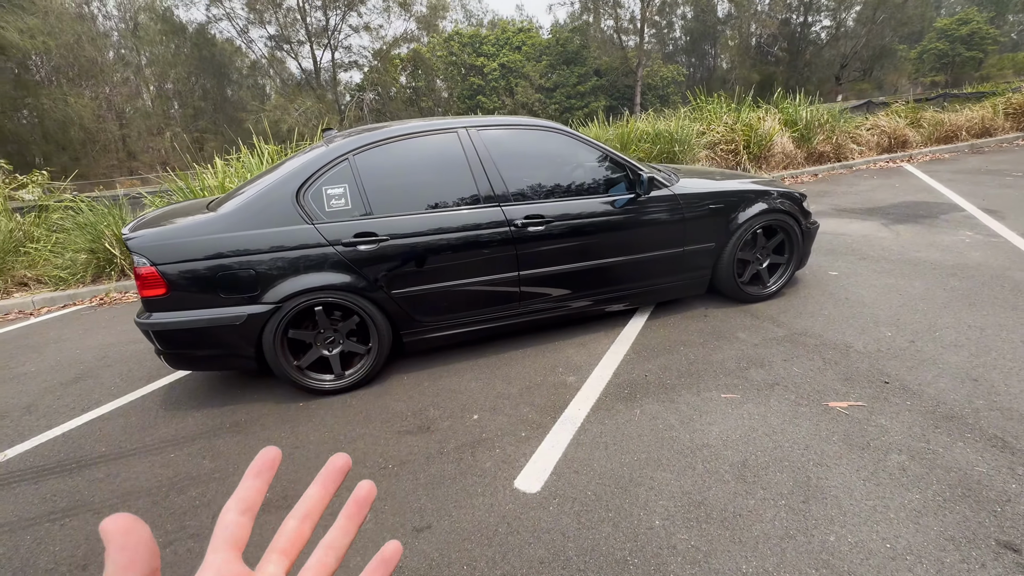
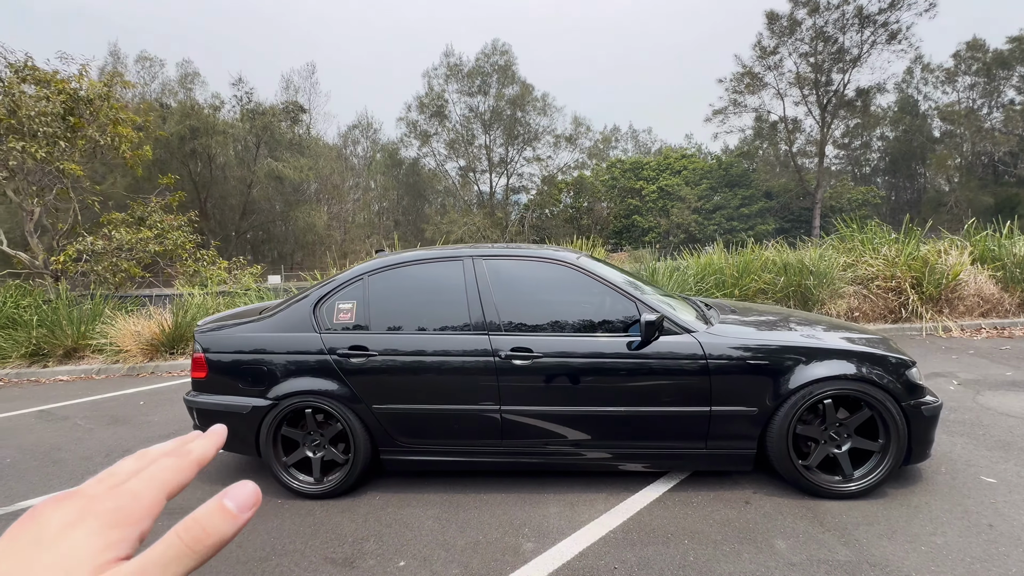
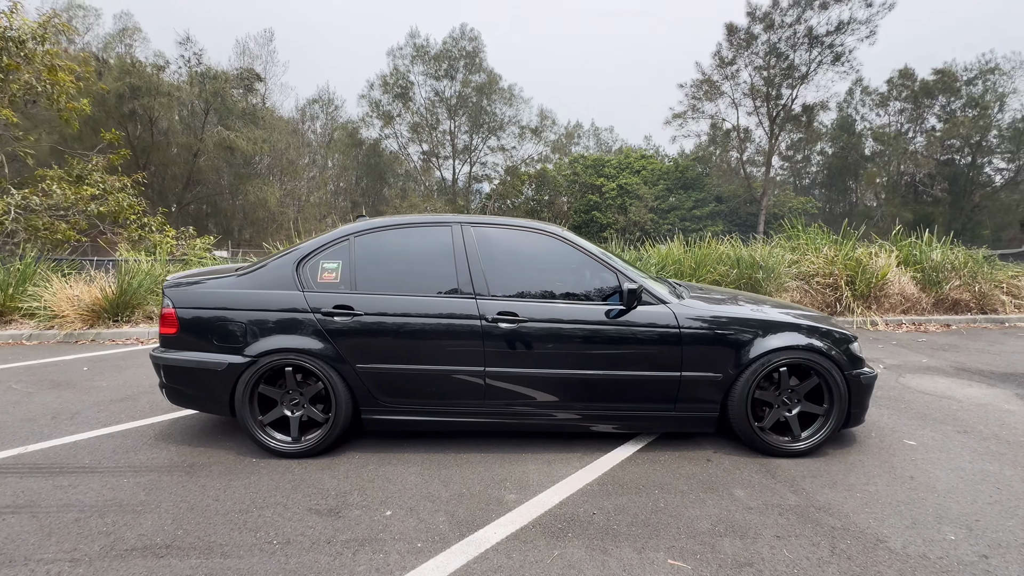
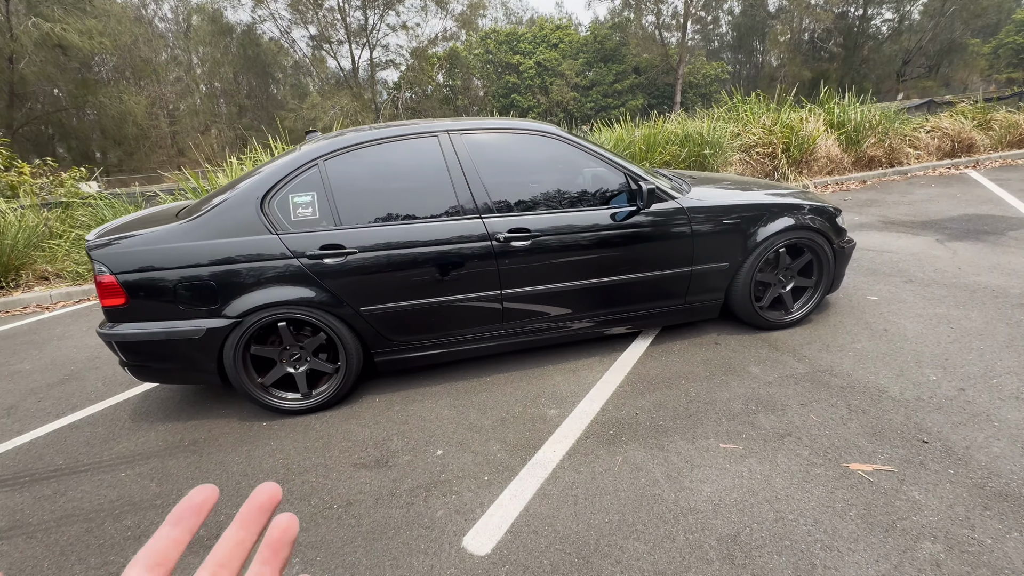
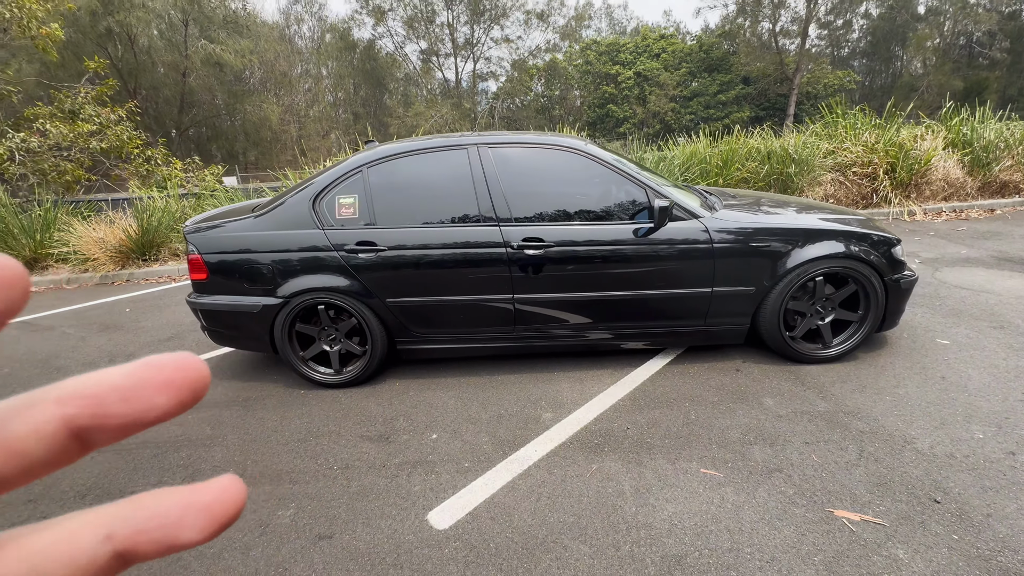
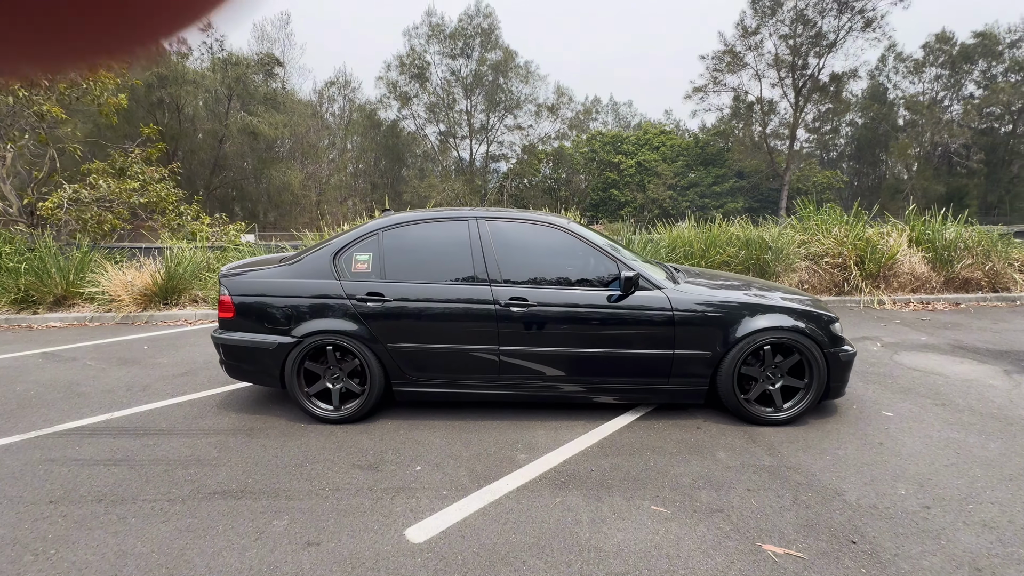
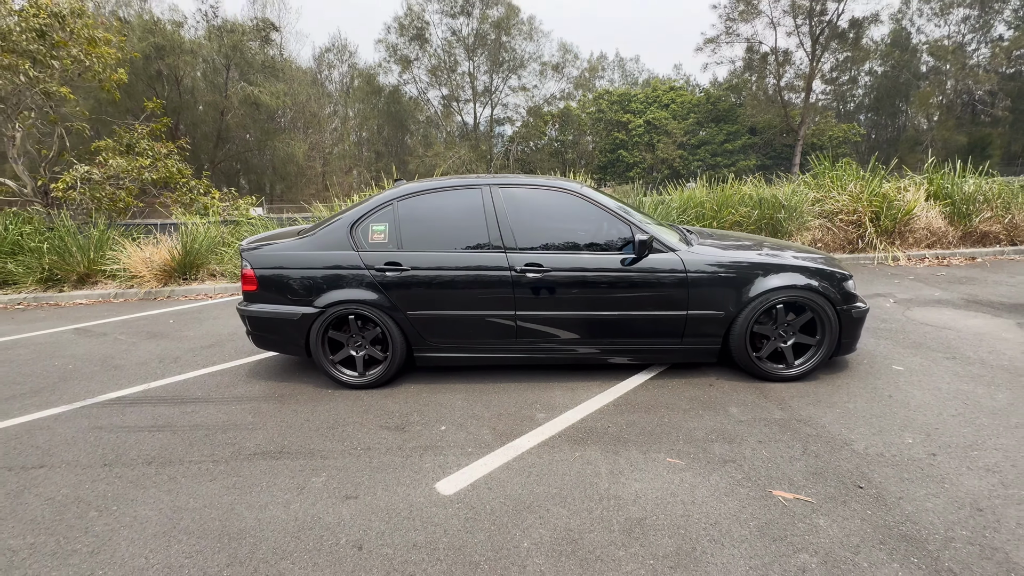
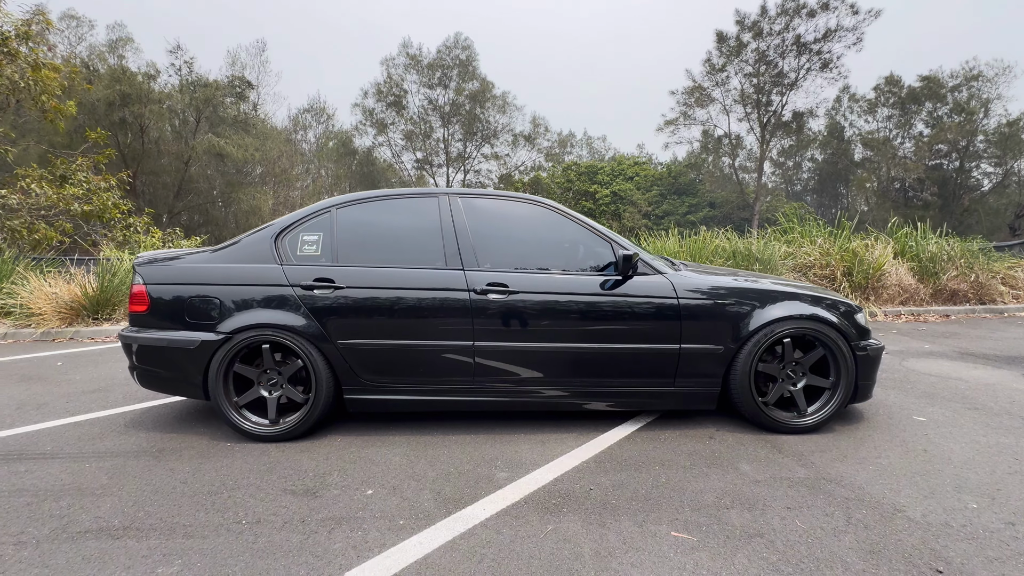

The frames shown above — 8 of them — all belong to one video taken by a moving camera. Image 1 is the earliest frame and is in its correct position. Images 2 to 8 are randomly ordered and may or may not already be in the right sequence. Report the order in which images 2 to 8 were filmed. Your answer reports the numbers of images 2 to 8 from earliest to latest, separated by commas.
4, 5, 7, 6, 3, 8, 2
